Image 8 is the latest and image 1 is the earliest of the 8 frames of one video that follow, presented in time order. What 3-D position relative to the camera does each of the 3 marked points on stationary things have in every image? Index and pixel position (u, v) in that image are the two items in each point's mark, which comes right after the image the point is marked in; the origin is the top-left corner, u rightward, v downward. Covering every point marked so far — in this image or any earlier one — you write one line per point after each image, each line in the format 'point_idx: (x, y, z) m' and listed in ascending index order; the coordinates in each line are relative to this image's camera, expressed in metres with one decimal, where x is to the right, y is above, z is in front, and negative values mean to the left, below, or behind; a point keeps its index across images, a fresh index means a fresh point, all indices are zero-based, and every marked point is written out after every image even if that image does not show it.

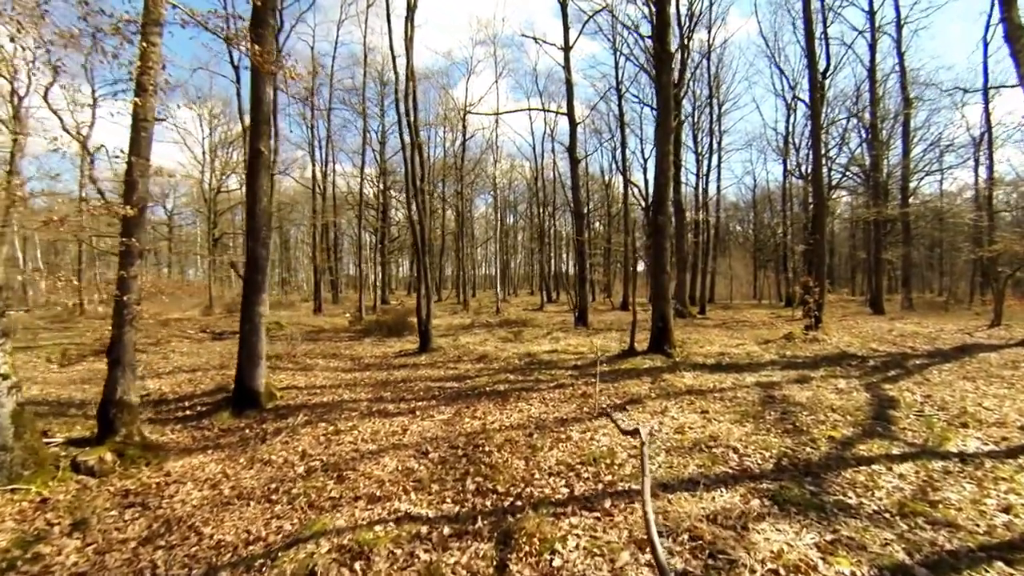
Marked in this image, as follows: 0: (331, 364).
0: (-4.7, -2.1, +12.6) m
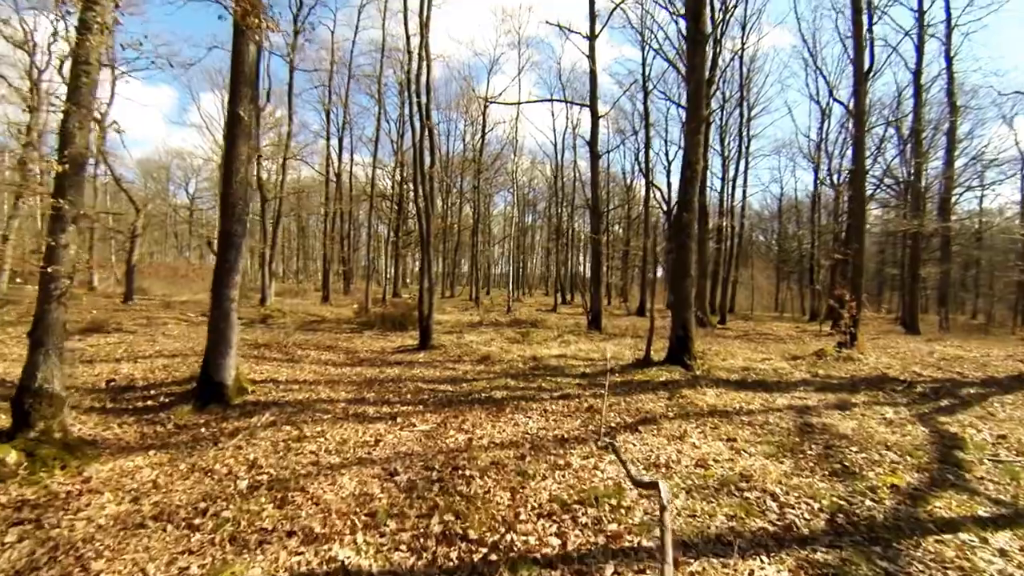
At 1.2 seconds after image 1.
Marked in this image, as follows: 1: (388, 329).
0: (-4.6, -1.7, +11.8) m
1: (-4.8, -1.6, +18.6) m
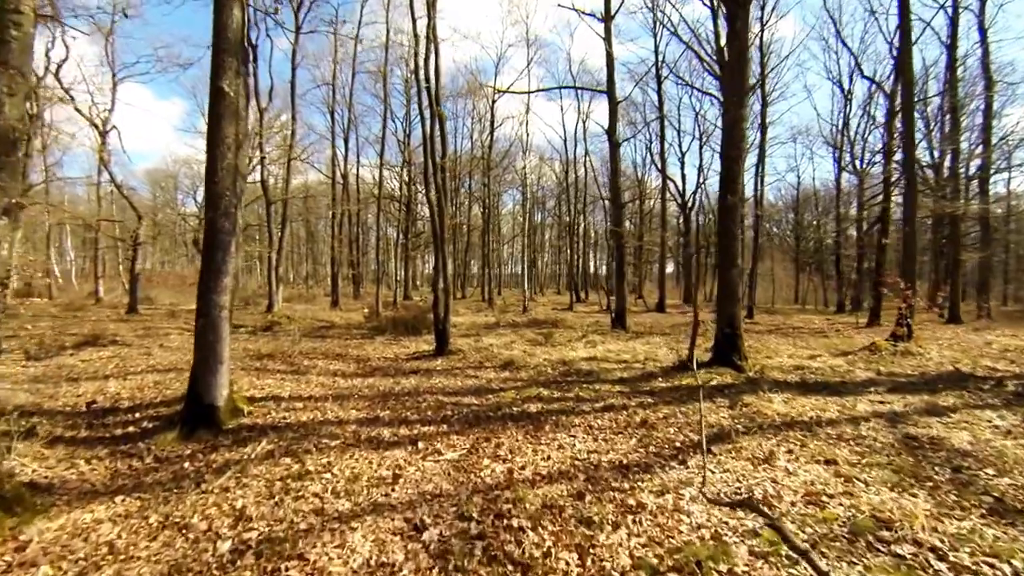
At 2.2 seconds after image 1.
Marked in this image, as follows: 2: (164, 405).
0: (-4.0, -1.8, +10.8) m
1: (-4.1, -1.7, +17.6) m
2: (-5.1, -1.7, +7.1) m
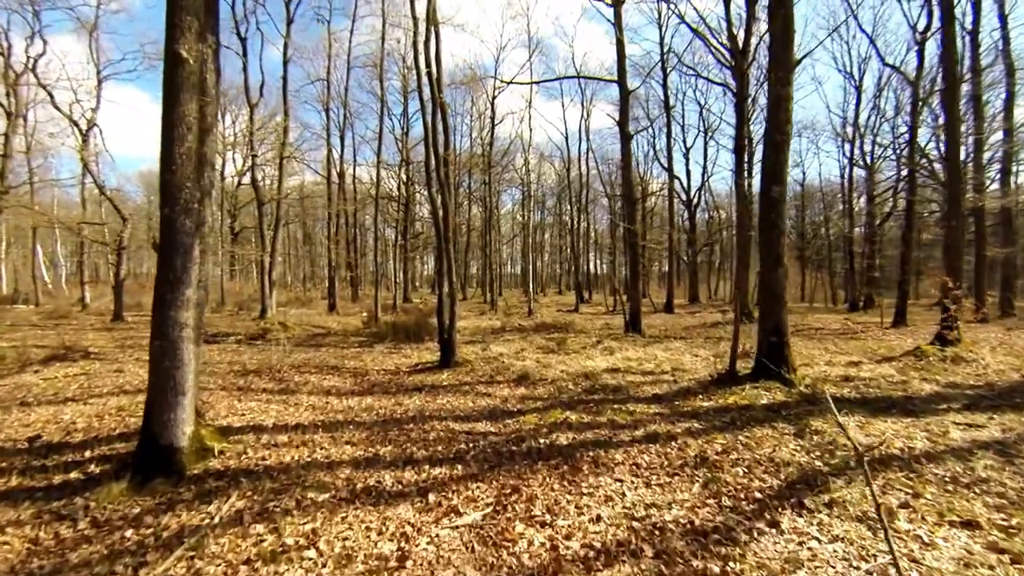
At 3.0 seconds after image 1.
0: (-3.7, -2.0, +9.6) m
1: (-3.8, -1.8, +16.5) m
2: (-4.8, -1.9, +5.9) m
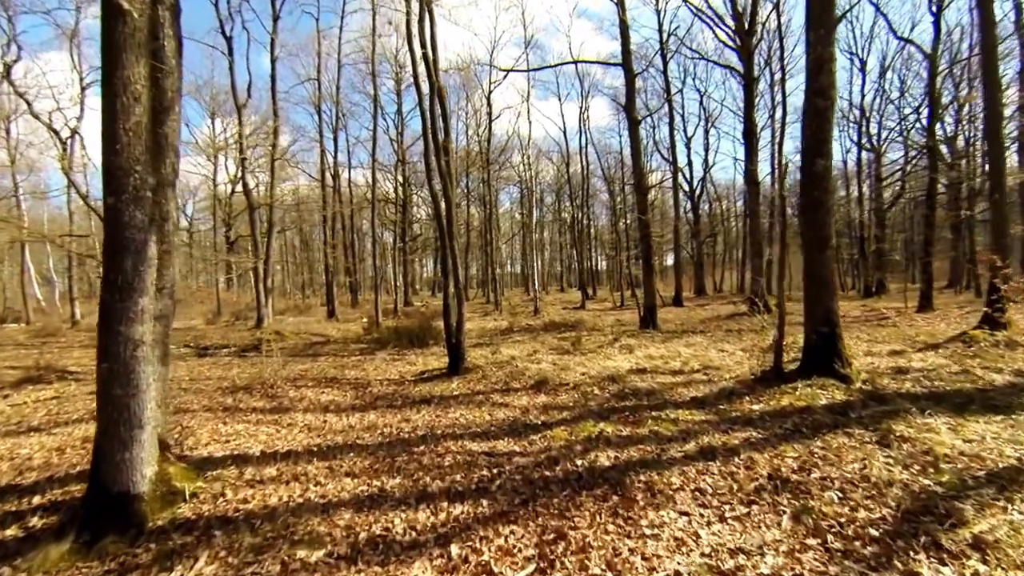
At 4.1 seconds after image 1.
0: (-3.4, -2.0, +8.7) m
1: (-3.5, -1.9, +15.5) m
2: (-4.5, -2.0, +5.0) m
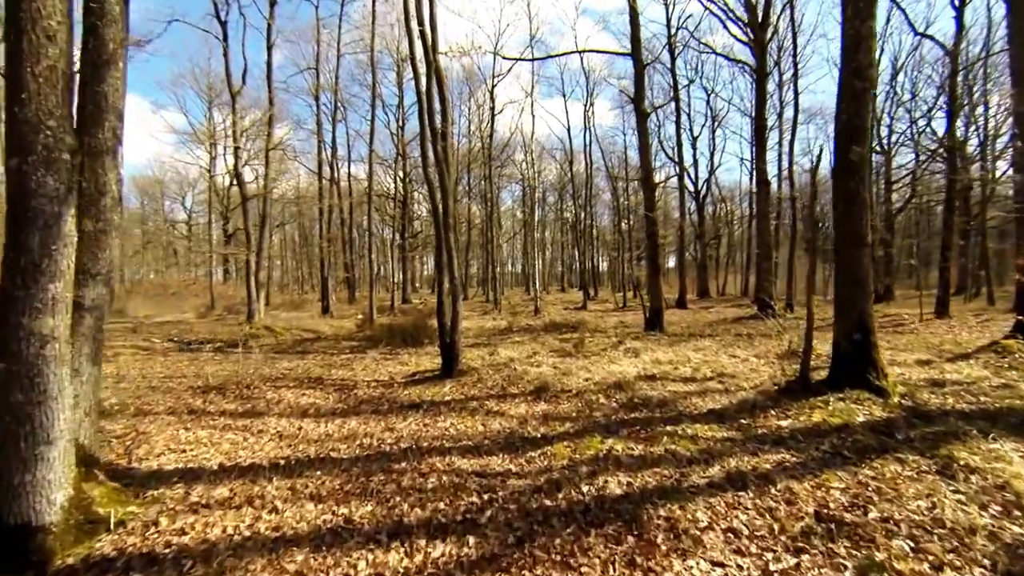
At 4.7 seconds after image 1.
0: (-3.4, -1.9, +7.9) m
1: (-3.5, -1.8, +14.8) m
2: (-4.5, -1.9, +4.2) m
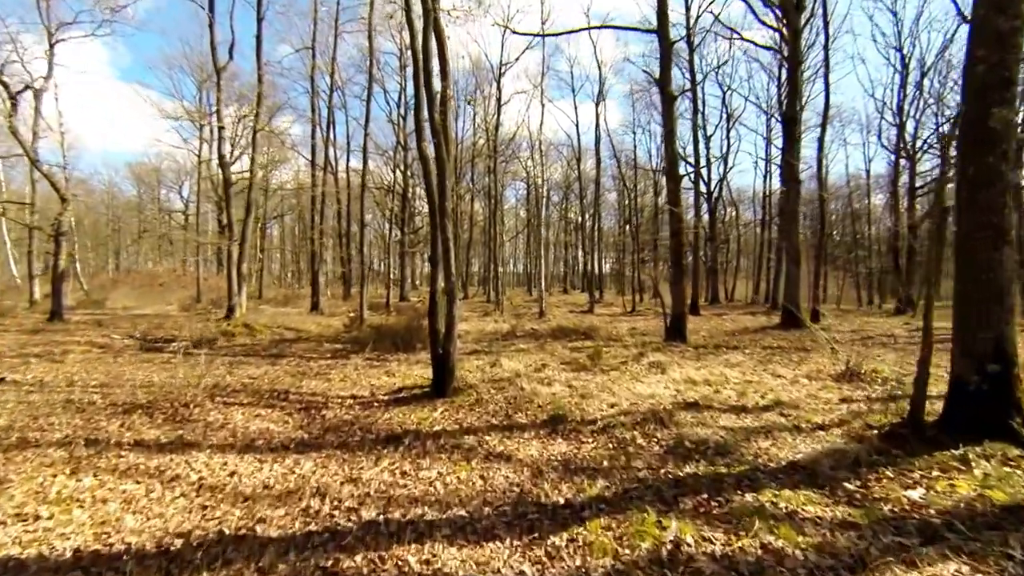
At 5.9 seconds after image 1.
0: (-3.3, -1.8, +6.2) m
1: (-3.4, -1.7, +13.0) m
2: (-4.4, -1.8, +2.5) m
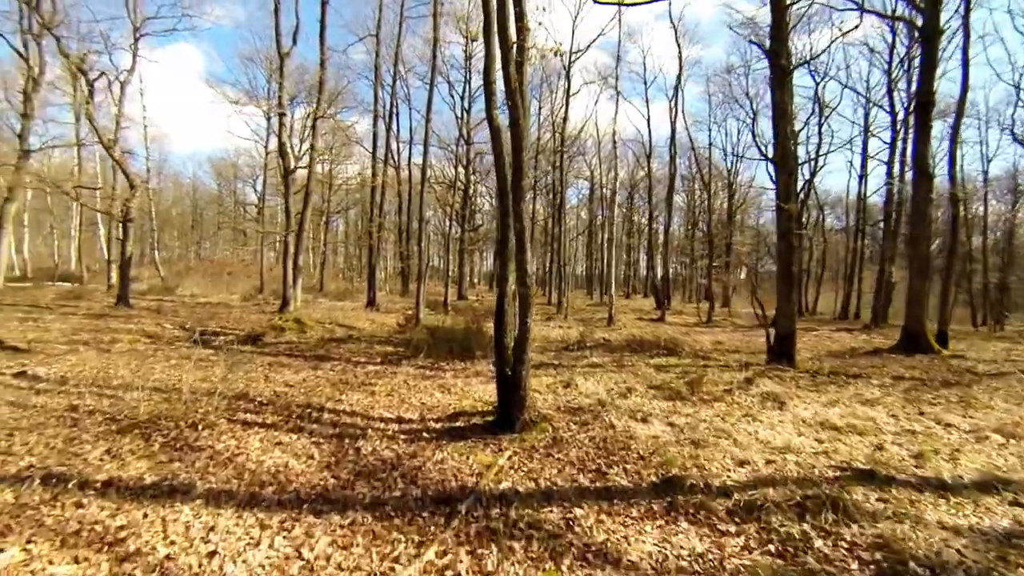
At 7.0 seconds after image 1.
0: (-2.4, -1.8, +4.7) m
1: (-1.7, -1.6, +11.5) m
2: (-3.9, -1.6, +1.2) m
